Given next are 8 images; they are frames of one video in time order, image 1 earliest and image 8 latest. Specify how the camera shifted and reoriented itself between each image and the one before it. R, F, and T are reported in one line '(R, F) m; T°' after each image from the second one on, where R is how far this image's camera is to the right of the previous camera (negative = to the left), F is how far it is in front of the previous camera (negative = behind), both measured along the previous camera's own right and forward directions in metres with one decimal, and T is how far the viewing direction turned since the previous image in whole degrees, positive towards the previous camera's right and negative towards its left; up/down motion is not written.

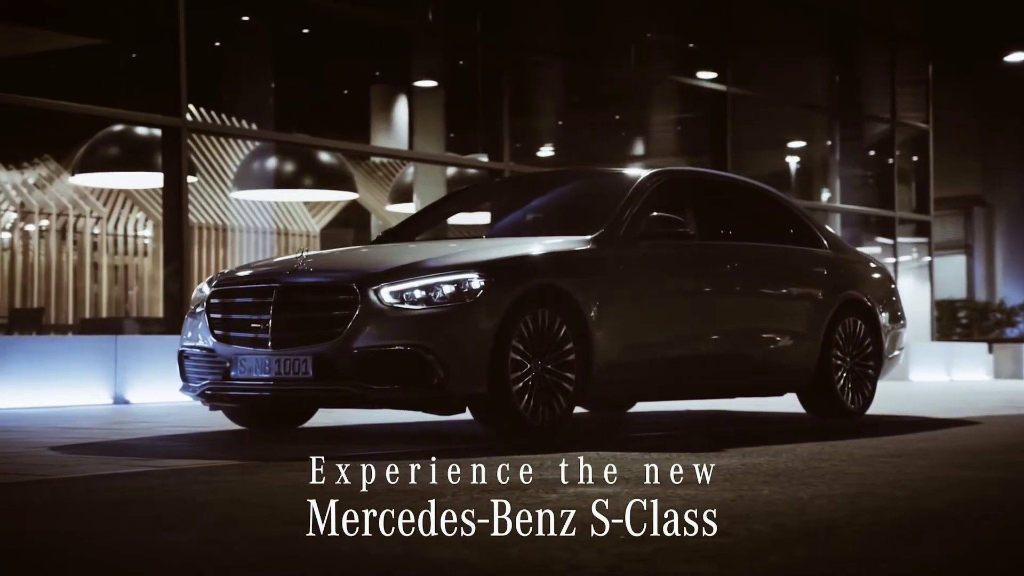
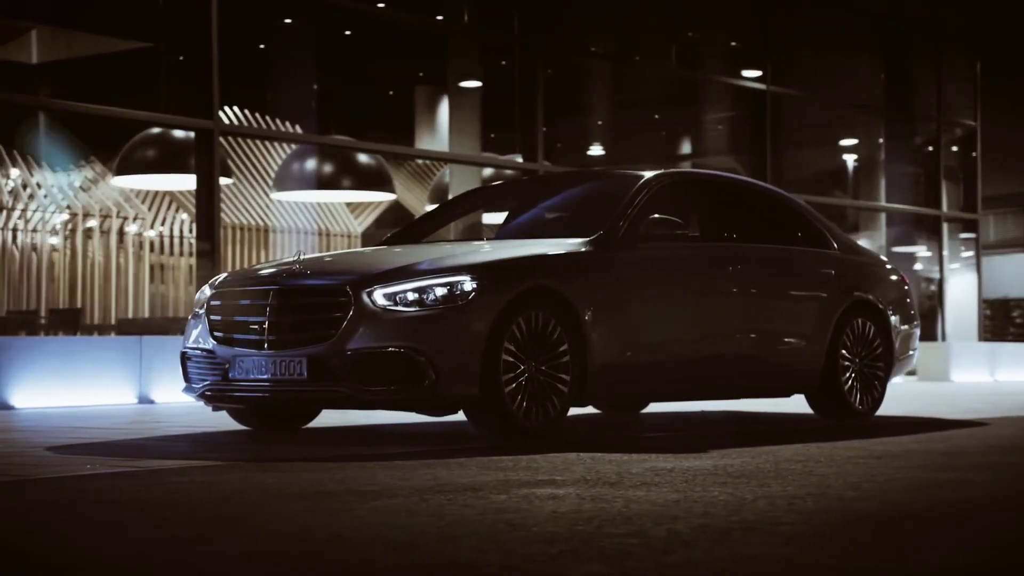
(+0.3, -0.1) m; -2°
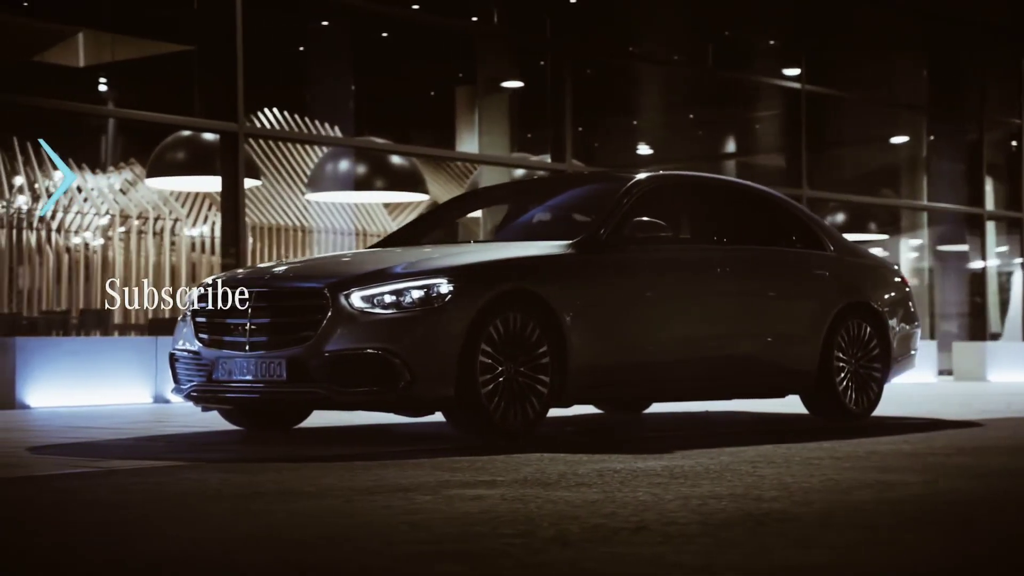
(+0.4, -0.1) m; -2°
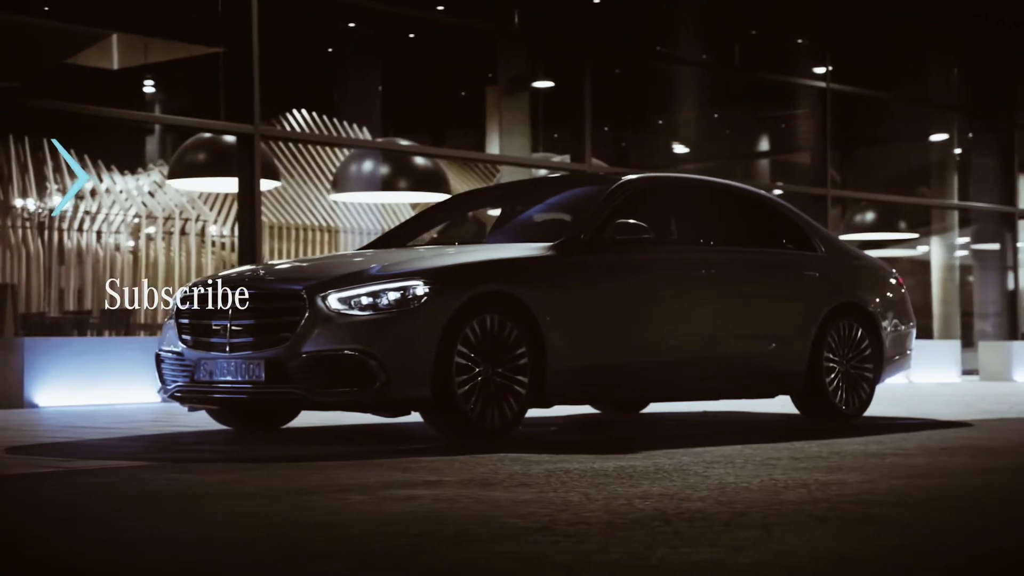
(+0.3, -0.1) m; -1°
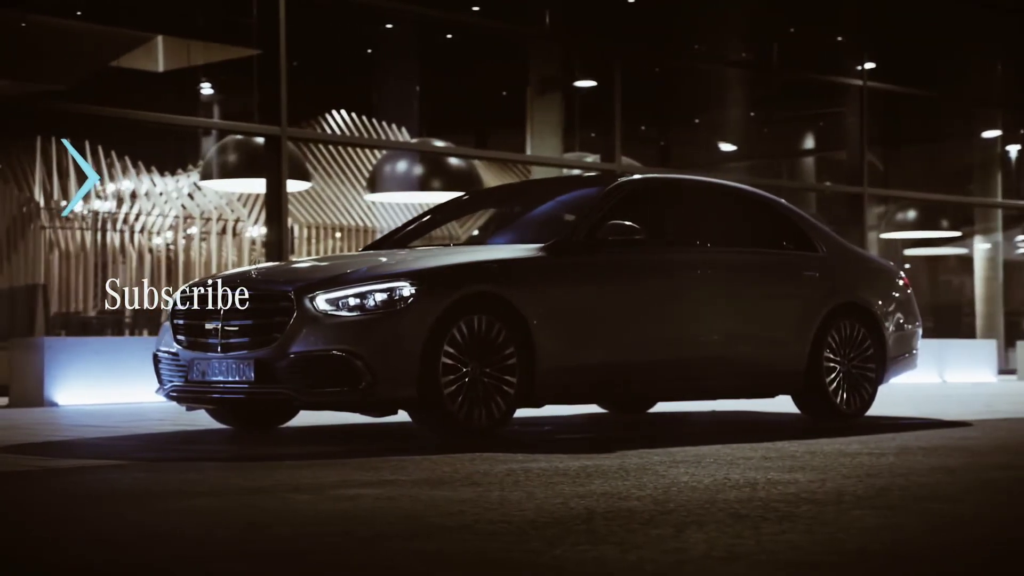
(+0.3, -0.1) m; -2°
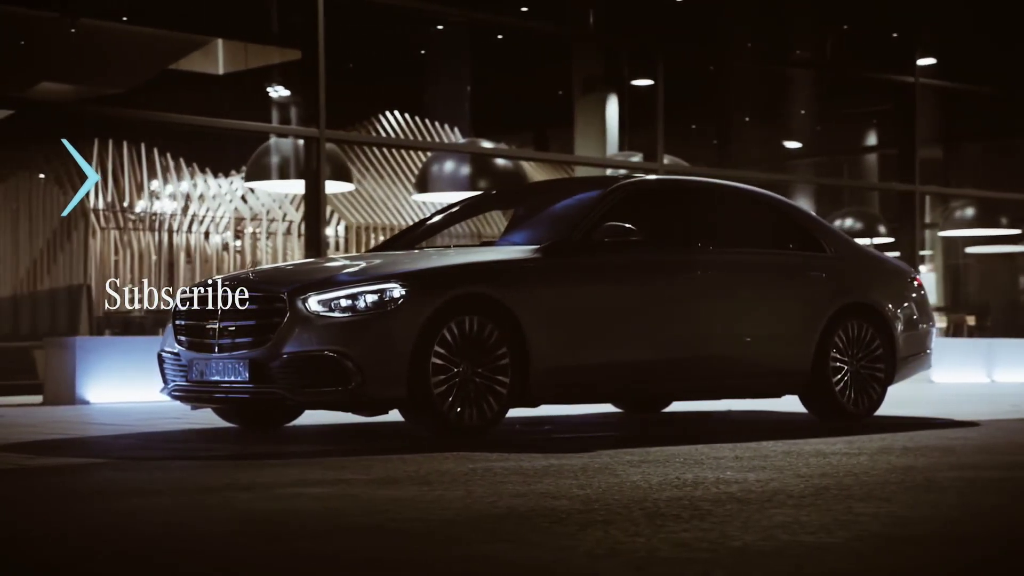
(+0.4, -0.1) m; -2°
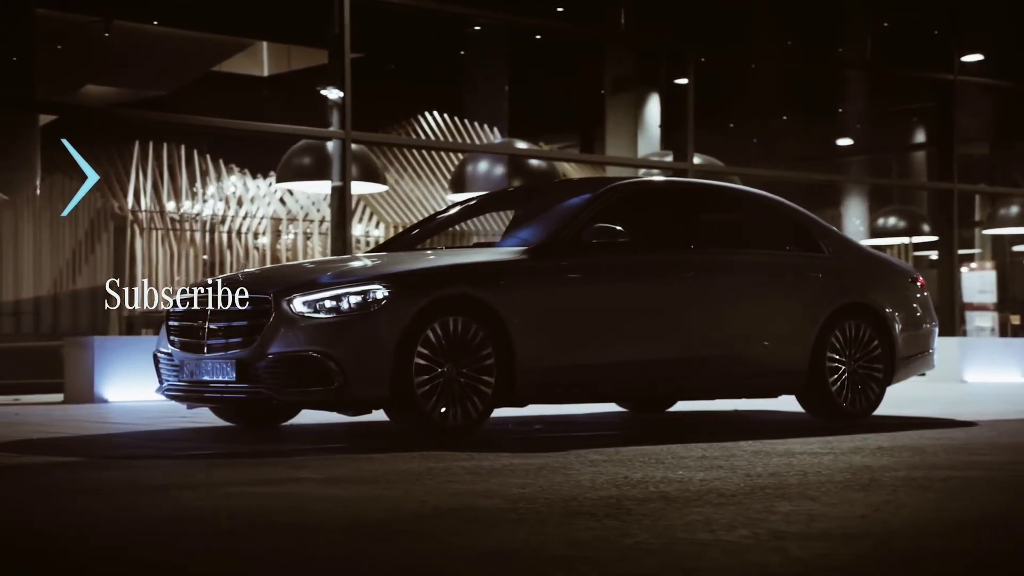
(+0.4, -0.1) m; -2°
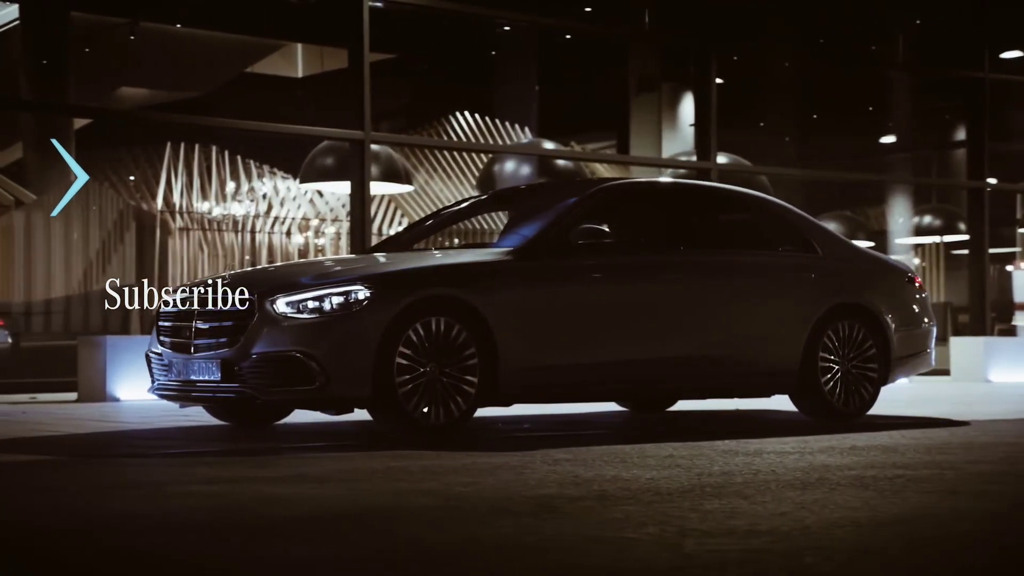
(+0.3, -0.1) m; -2°
